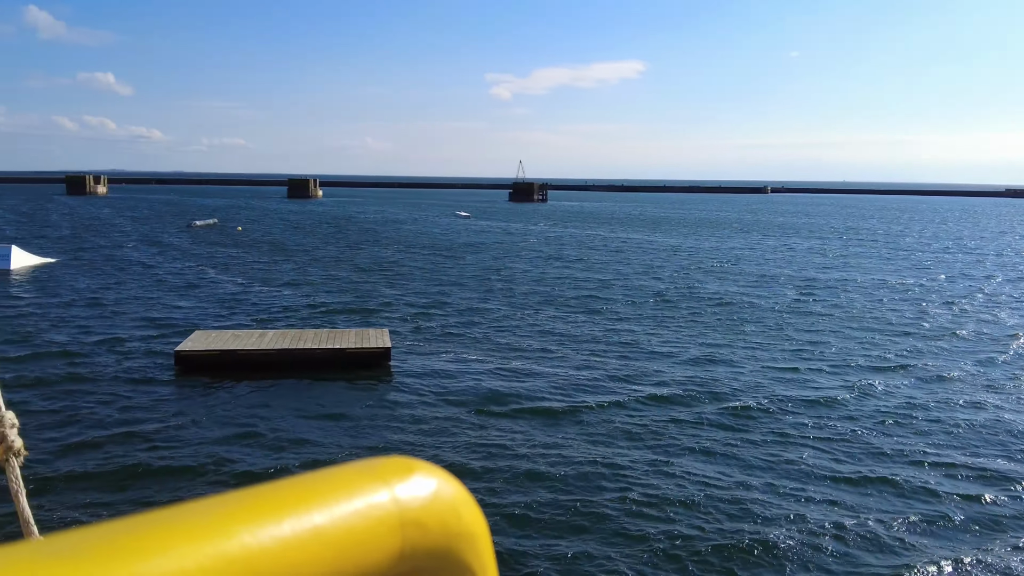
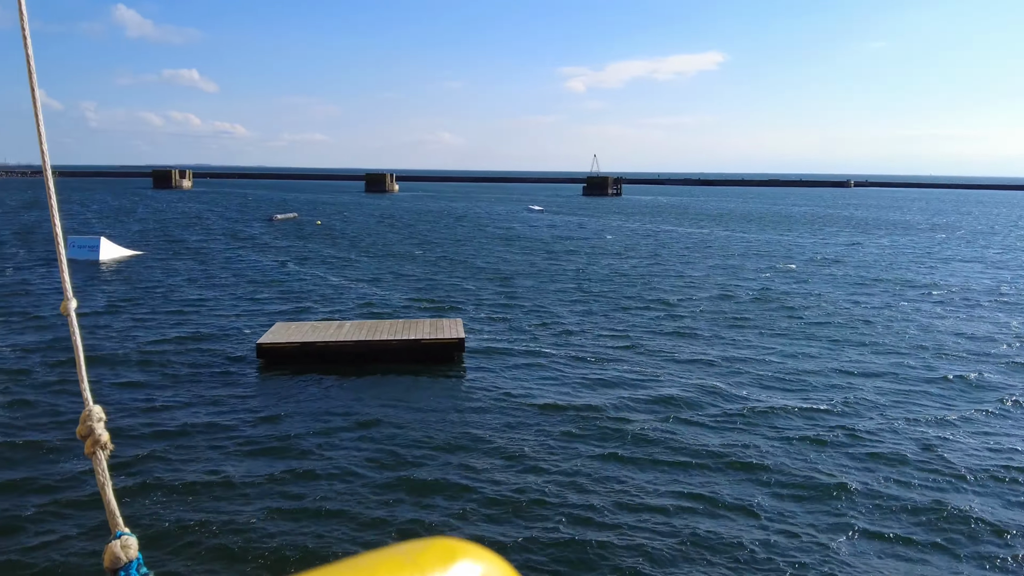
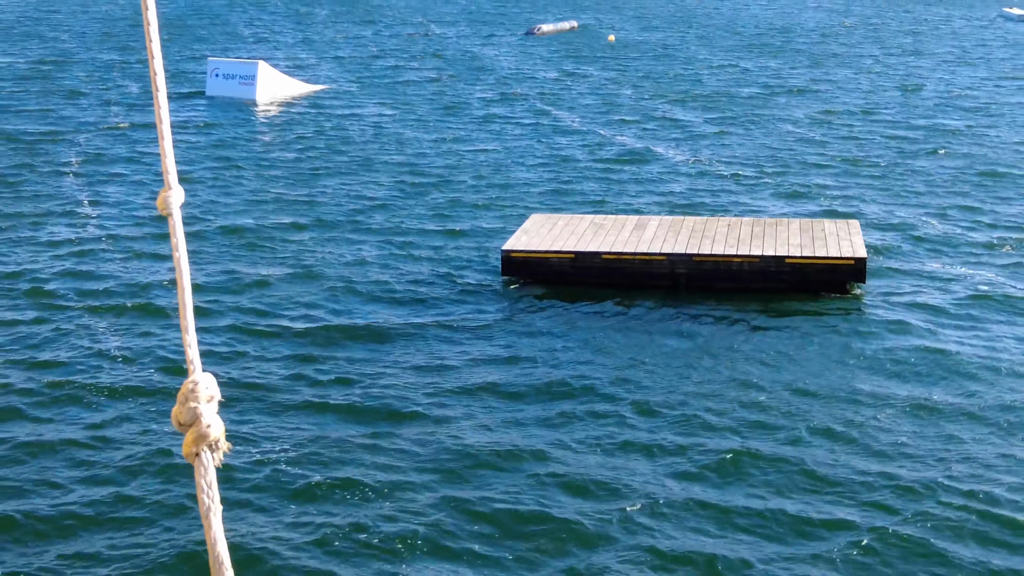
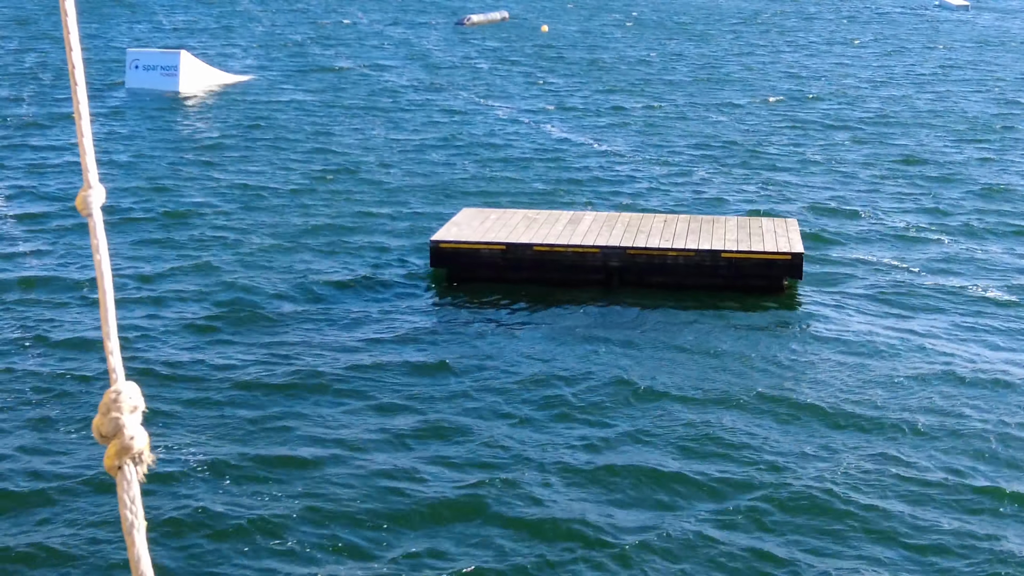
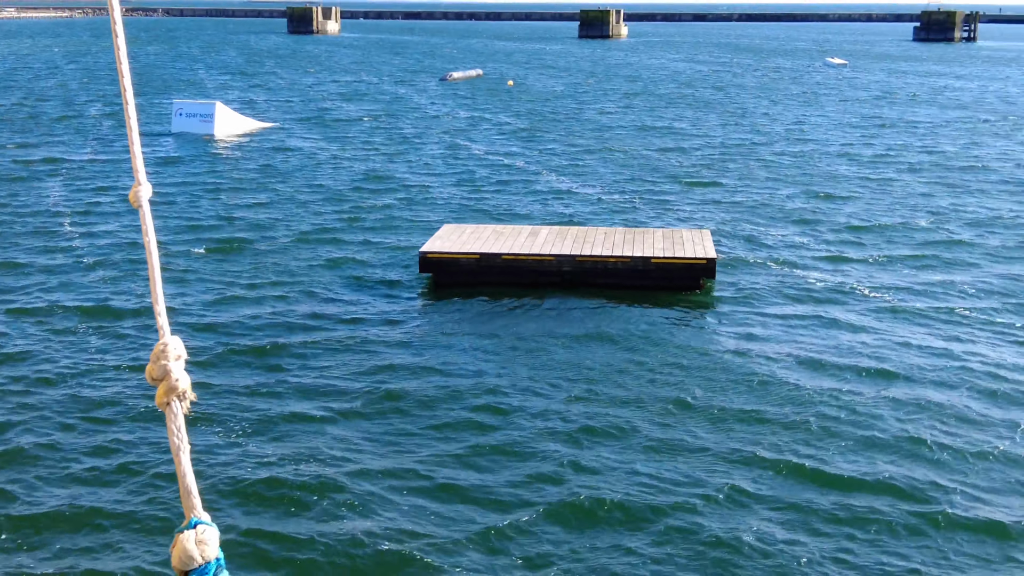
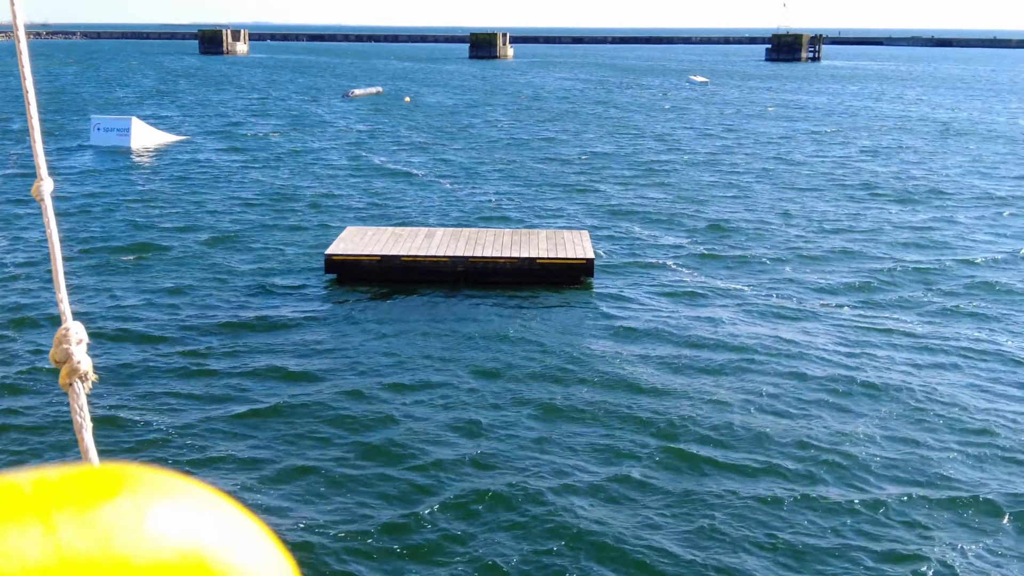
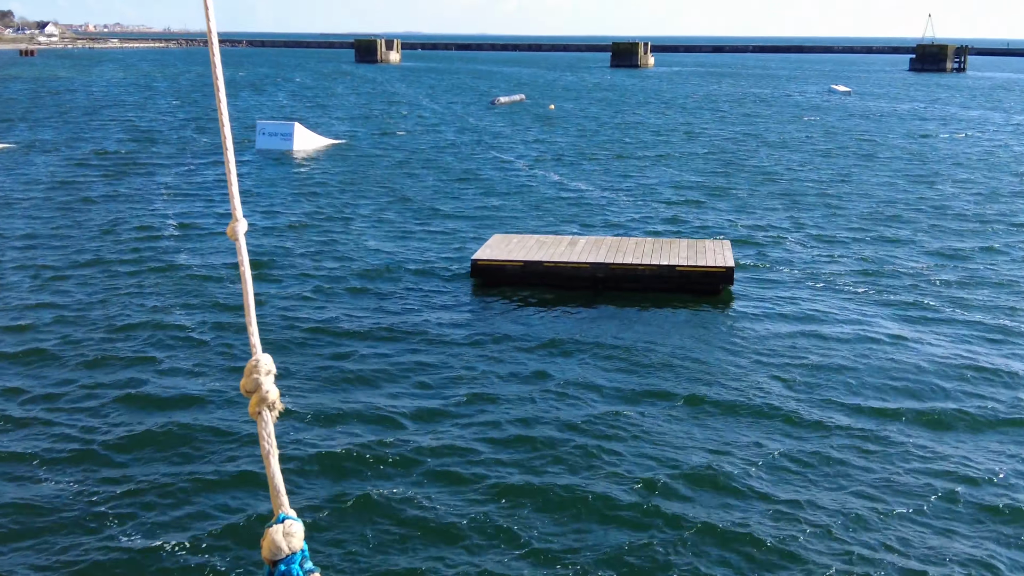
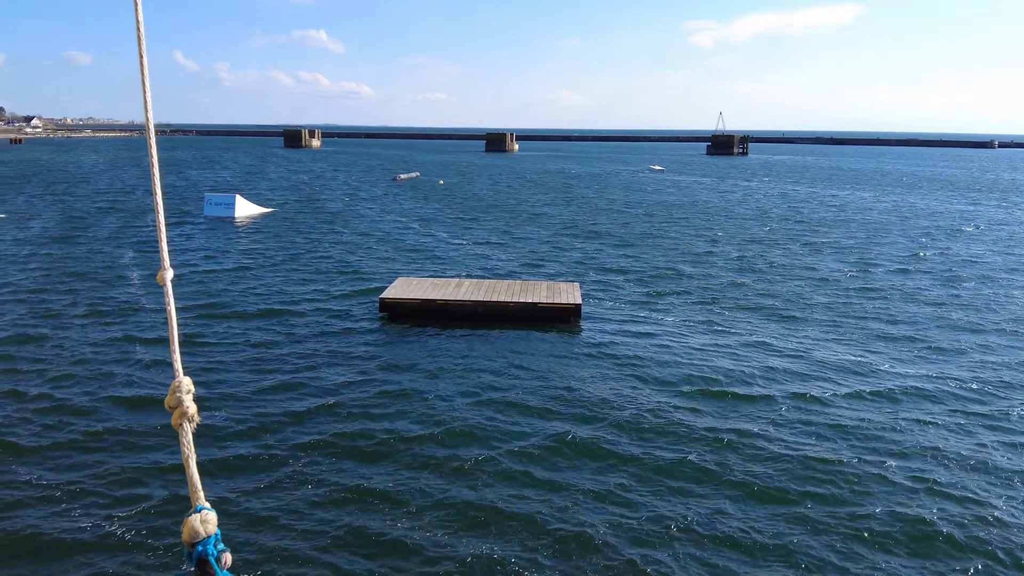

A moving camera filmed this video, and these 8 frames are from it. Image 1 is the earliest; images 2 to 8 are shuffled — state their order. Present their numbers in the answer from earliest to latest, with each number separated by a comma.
2, 8, 7, 4, 3, 5, 6
